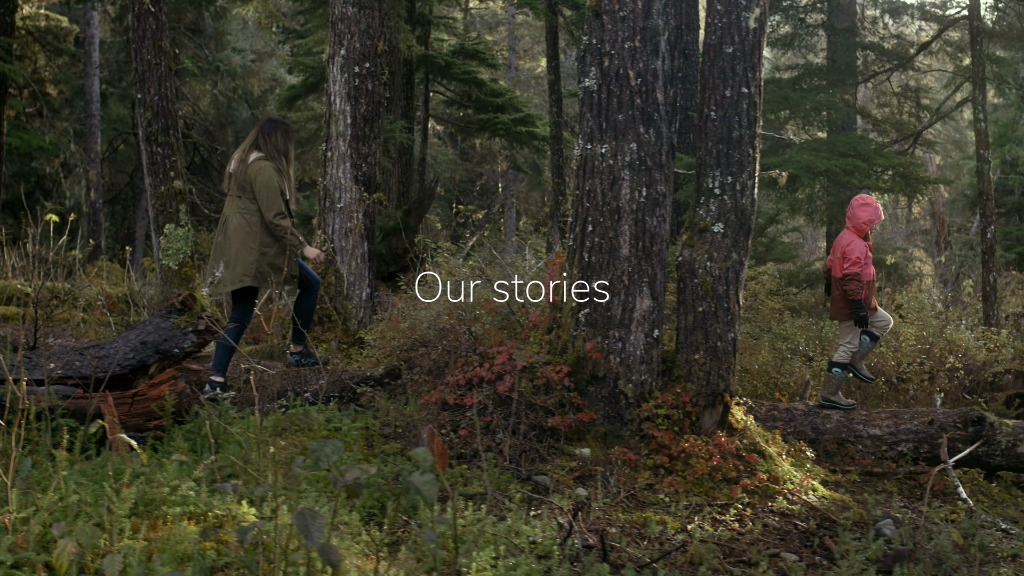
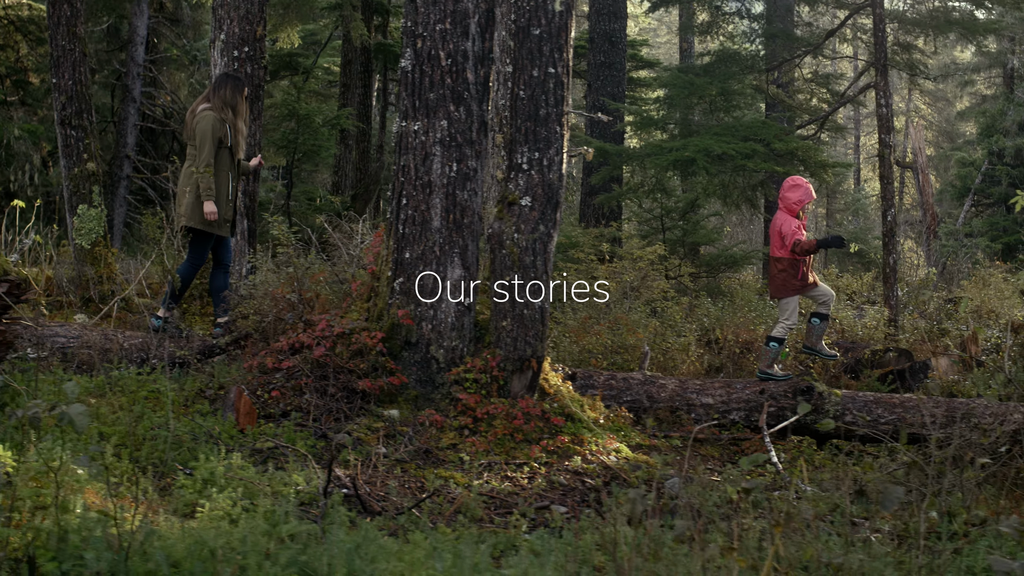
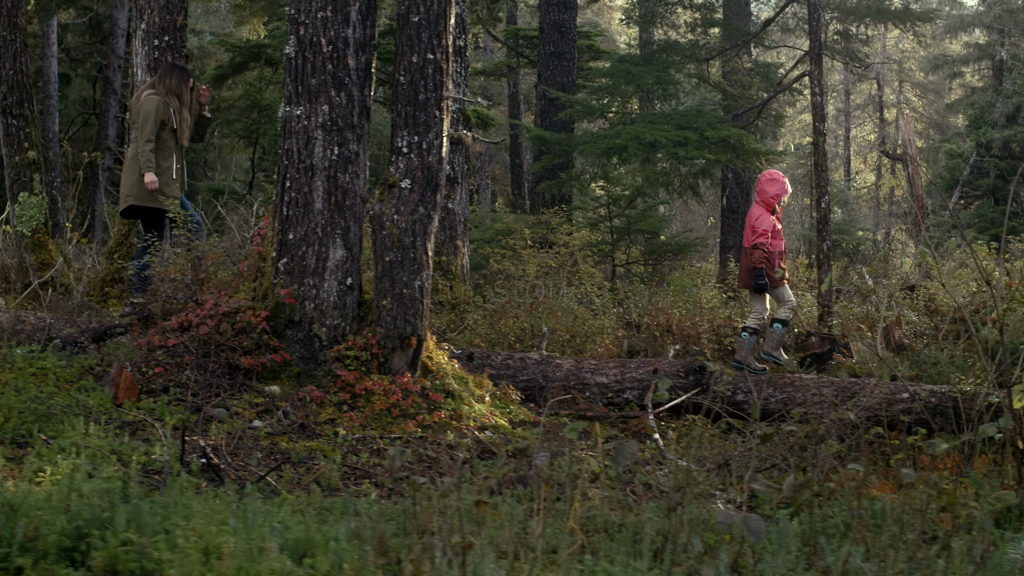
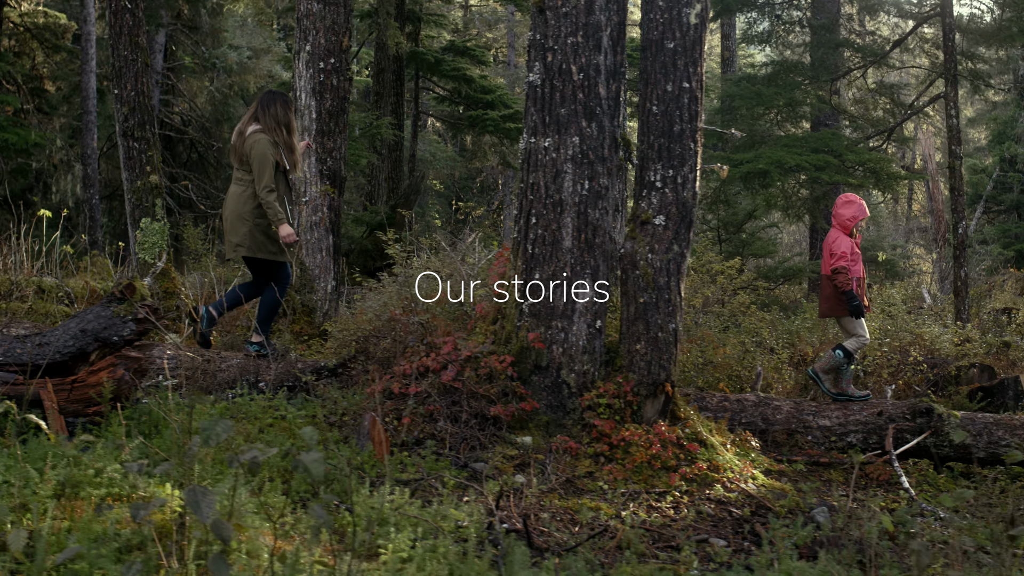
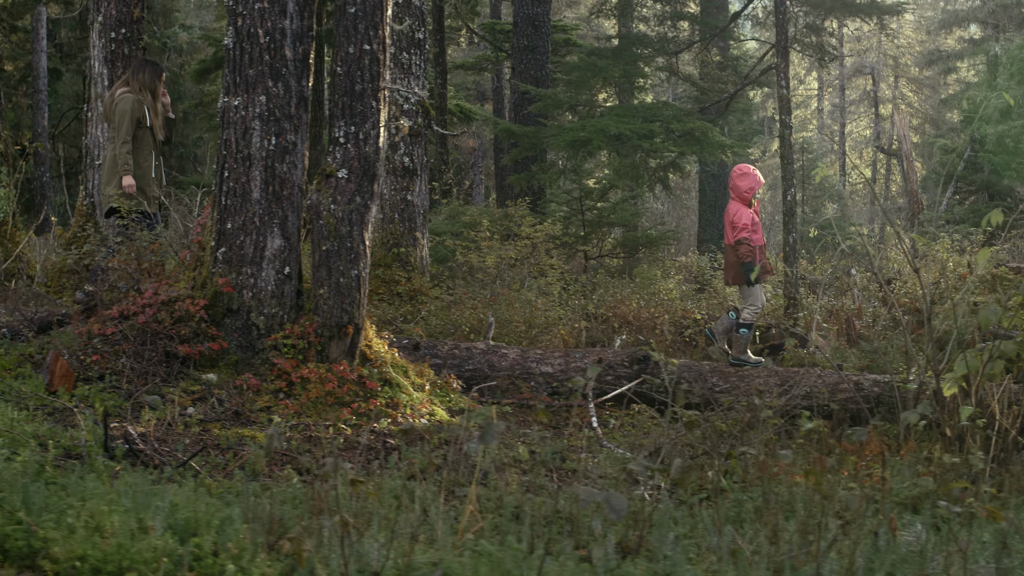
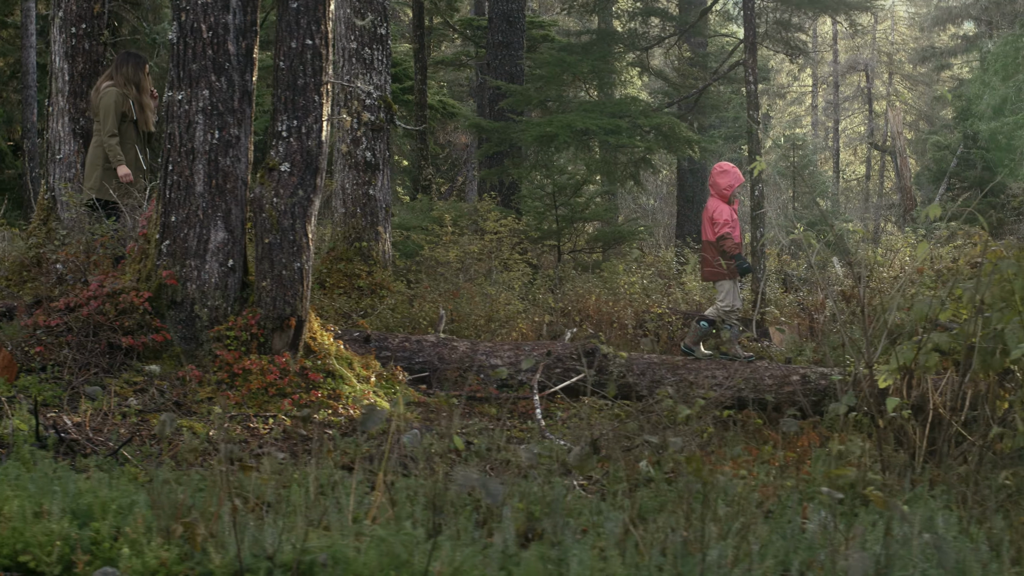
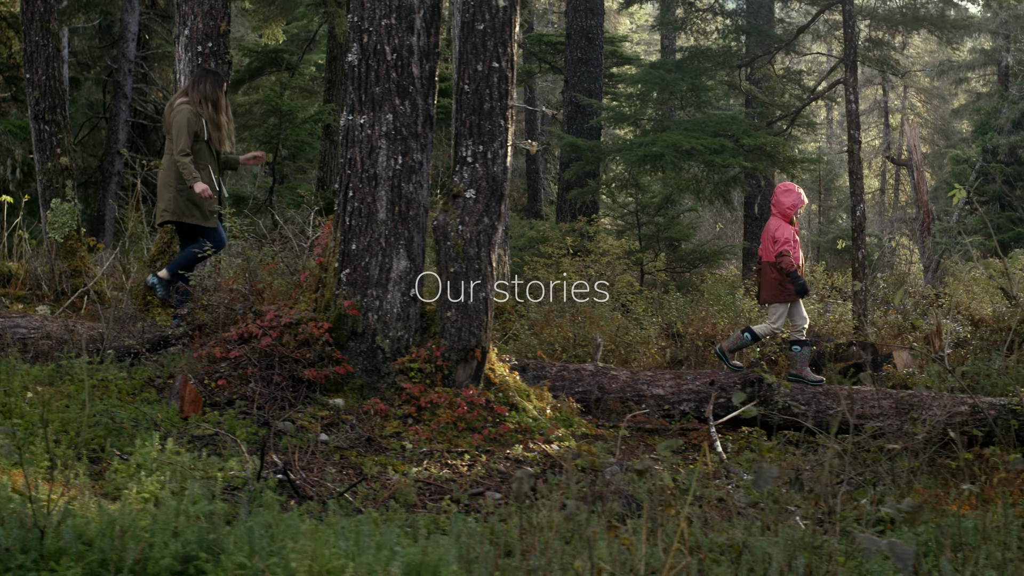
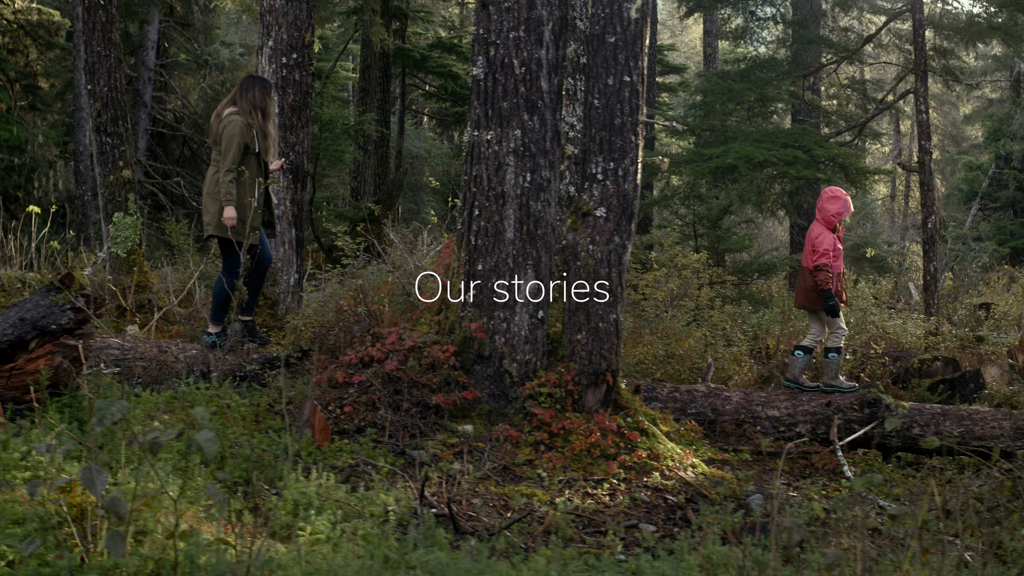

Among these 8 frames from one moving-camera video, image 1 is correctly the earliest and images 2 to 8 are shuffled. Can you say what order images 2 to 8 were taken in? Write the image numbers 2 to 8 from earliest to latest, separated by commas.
4, 8, 2, 7, 3, 5, 6
